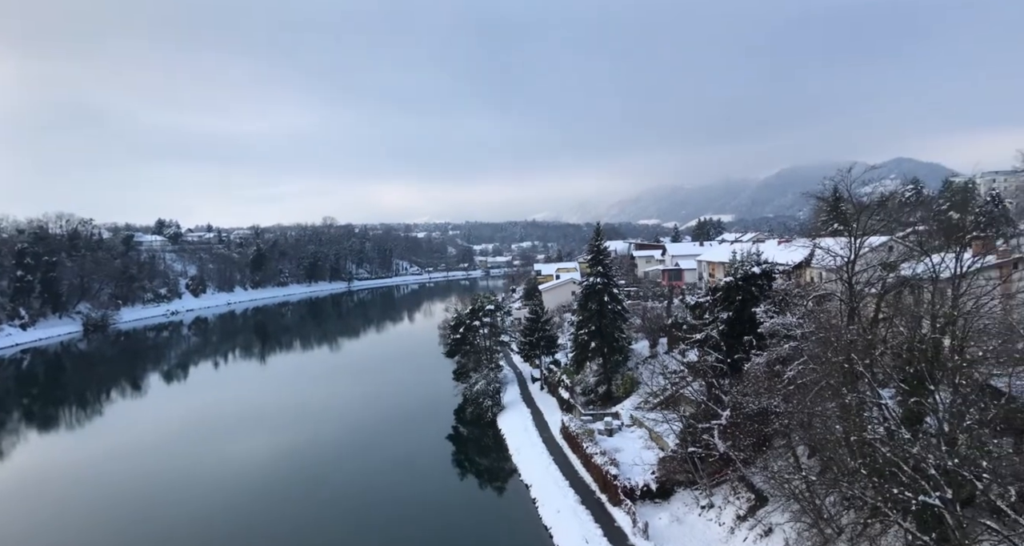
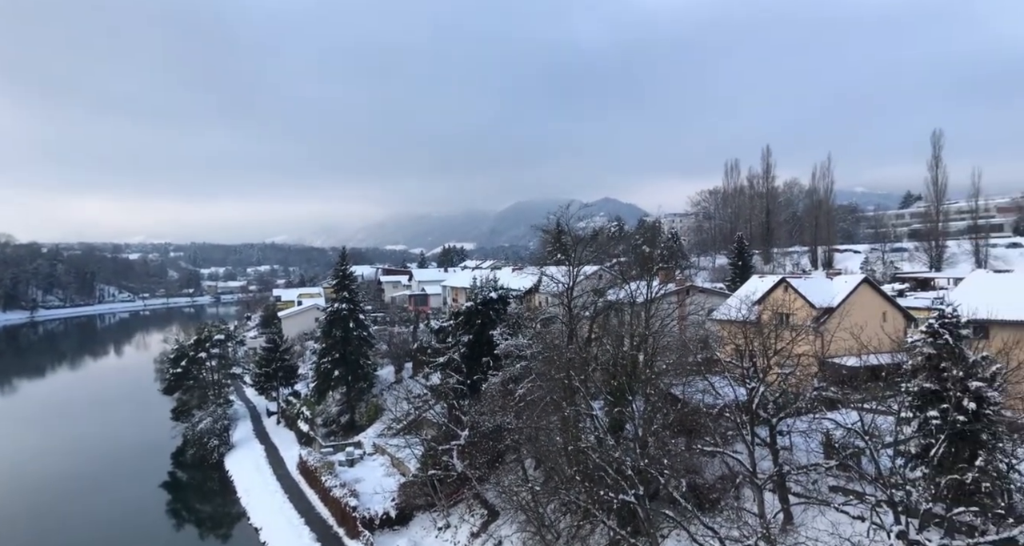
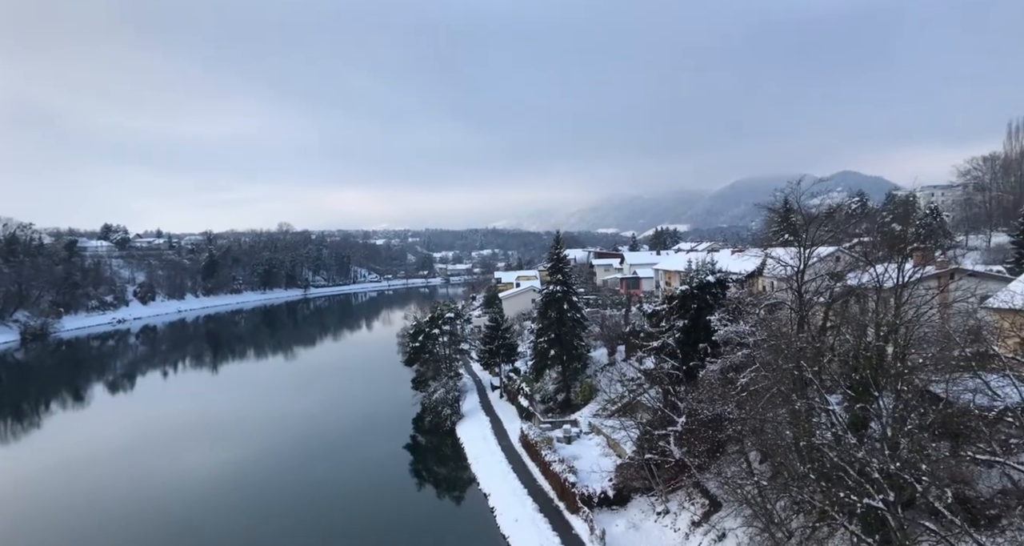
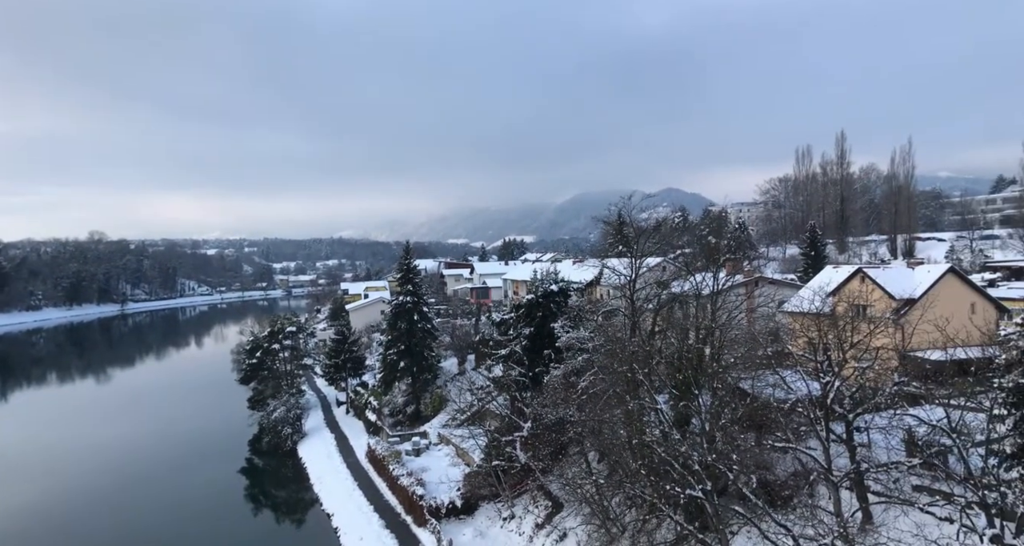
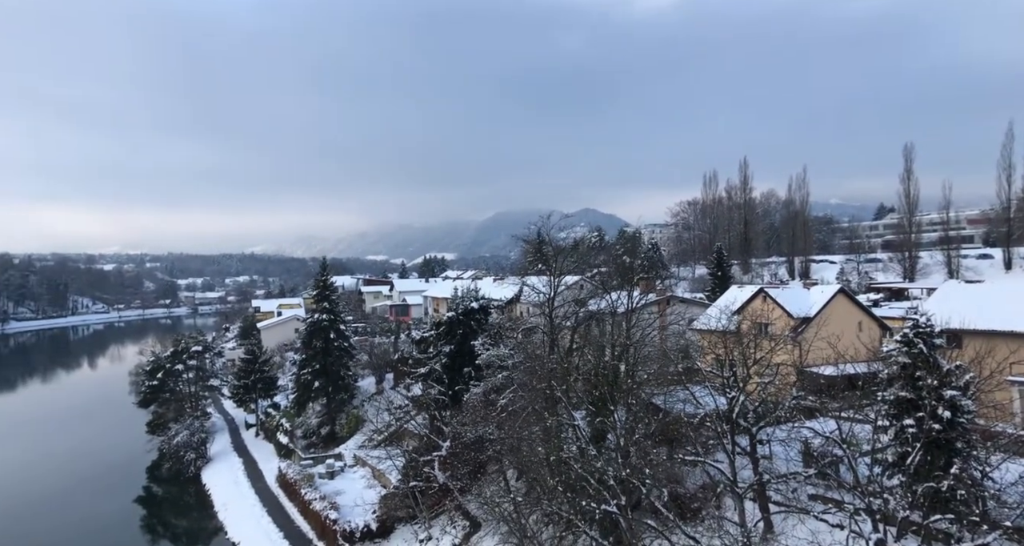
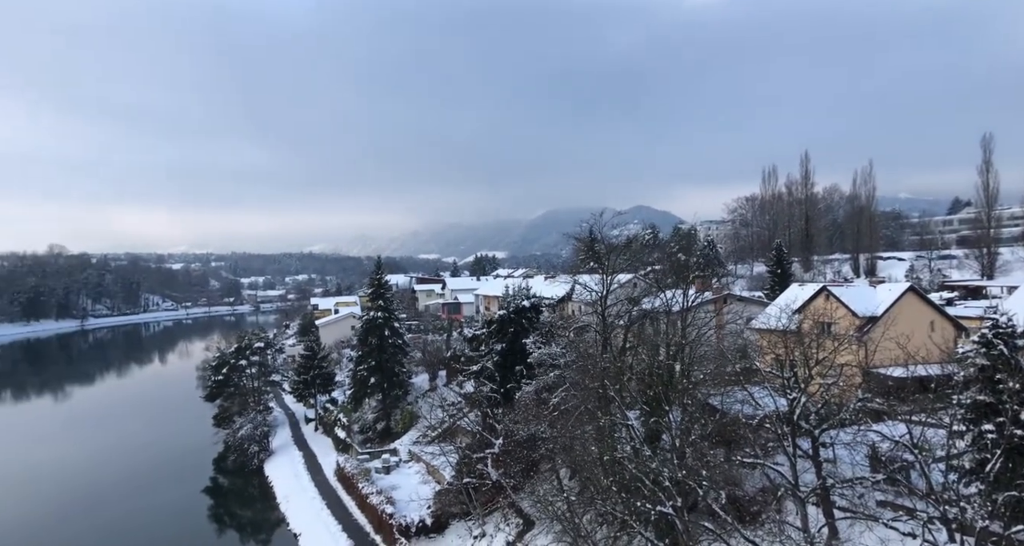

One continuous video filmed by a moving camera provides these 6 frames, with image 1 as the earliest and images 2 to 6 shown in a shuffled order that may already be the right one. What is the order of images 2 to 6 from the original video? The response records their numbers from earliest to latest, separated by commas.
3, 4, 2, 5, 6
